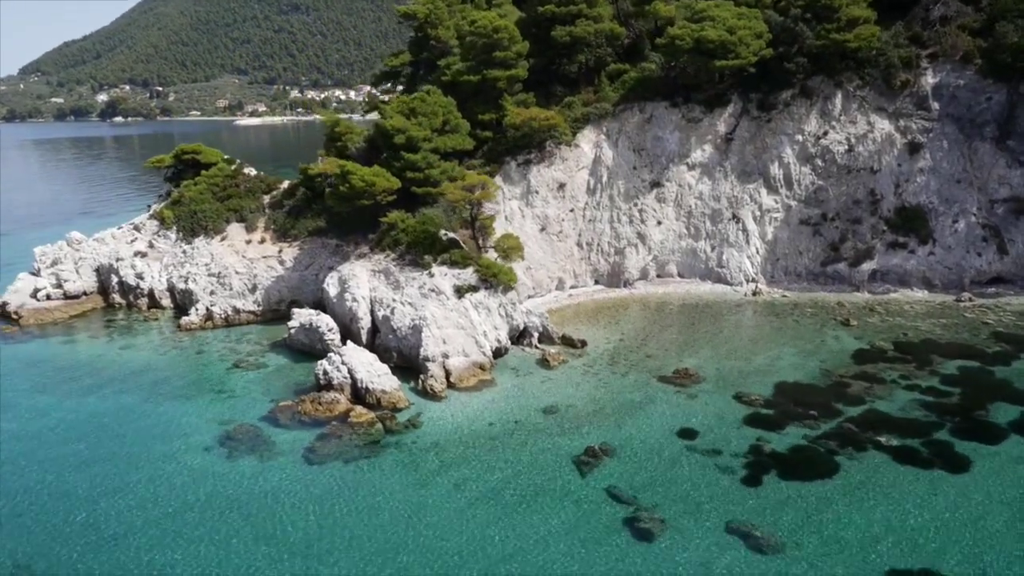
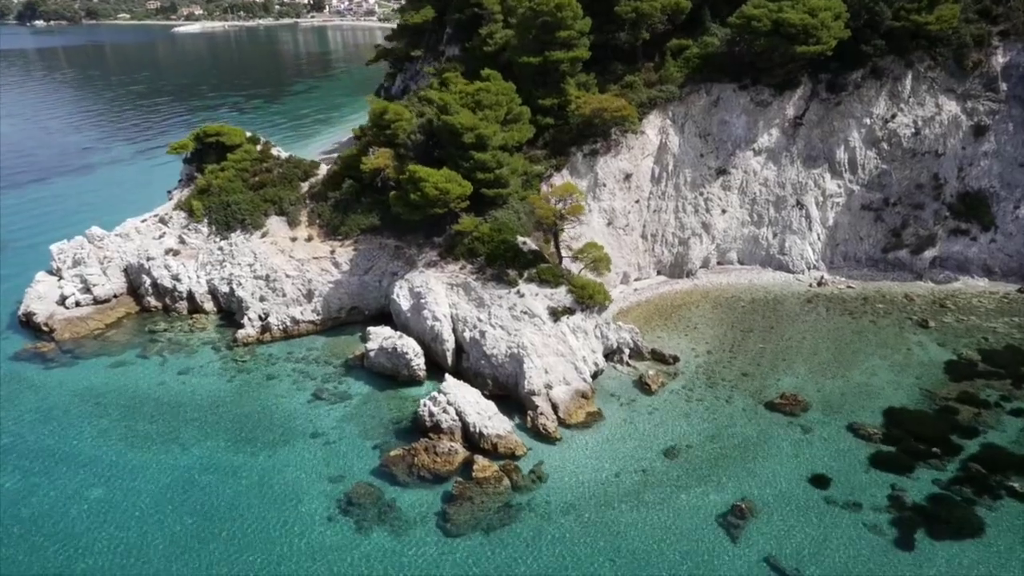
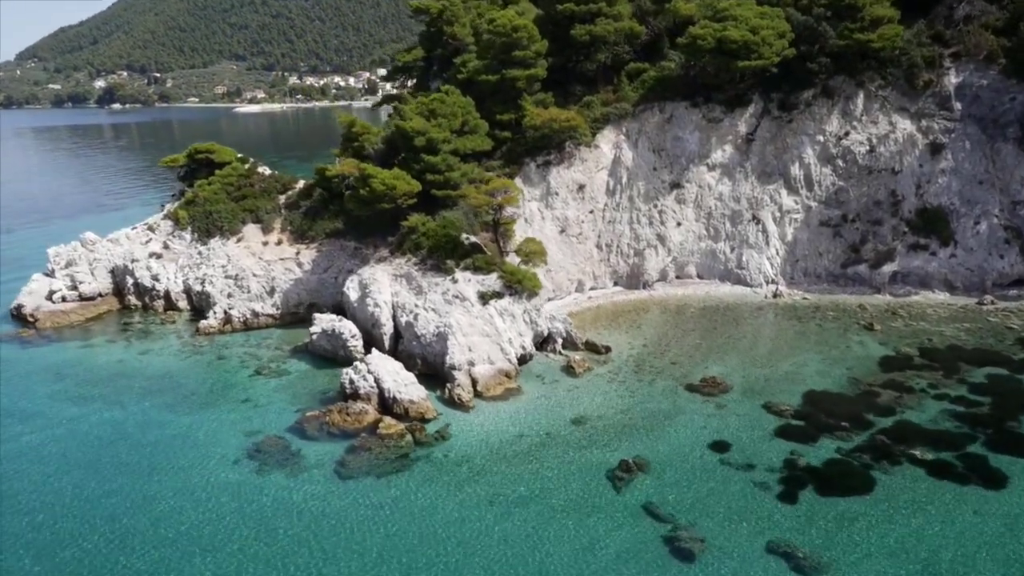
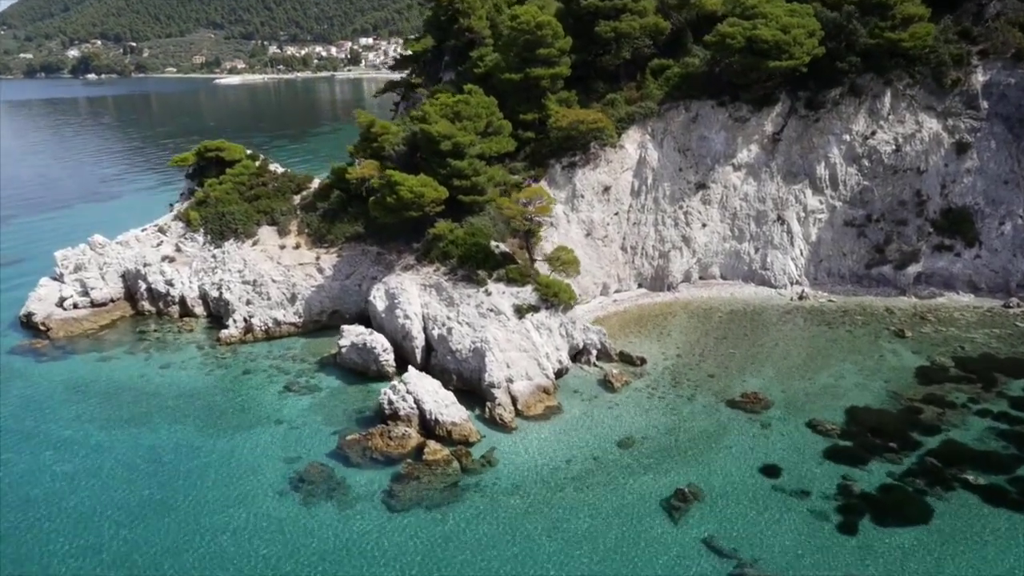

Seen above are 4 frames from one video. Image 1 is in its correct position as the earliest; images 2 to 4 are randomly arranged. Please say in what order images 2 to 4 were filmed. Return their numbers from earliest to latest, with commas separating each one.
3, 4, 2
